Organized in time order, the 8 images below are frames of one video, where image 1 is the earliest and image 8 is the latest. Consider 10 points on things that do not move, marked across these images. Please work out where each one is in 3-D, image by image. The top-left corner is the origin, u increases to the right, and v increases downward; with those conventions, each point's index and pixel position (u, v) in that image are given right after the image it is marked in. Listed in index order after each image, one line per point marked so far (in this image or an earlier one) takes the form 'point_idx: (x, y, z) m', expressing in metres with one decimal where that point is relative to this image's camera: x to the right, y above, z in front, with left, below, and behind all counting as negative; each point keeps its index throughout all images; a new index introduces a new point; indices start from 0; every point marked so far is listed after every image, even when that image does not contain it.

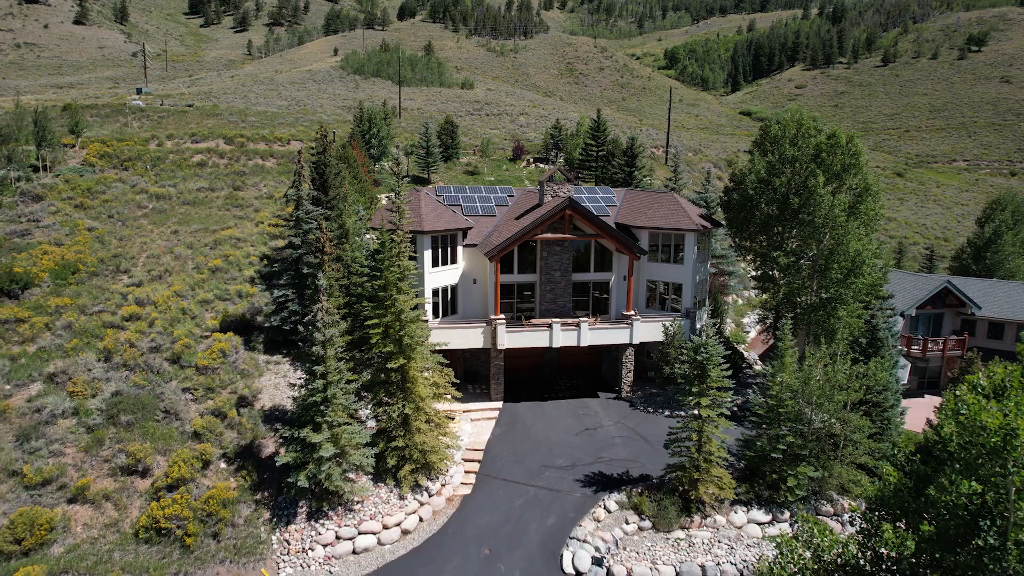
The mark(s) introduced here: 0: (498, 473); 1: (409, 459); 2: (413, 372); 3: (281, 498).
0: (-0.5, -7.0, +19.3) m
1: (-3.6, -5.9, +17.6) m
2: (-3.4, -2.8, +17.5) m
3: (-7.5, -6.8, +16.5) m
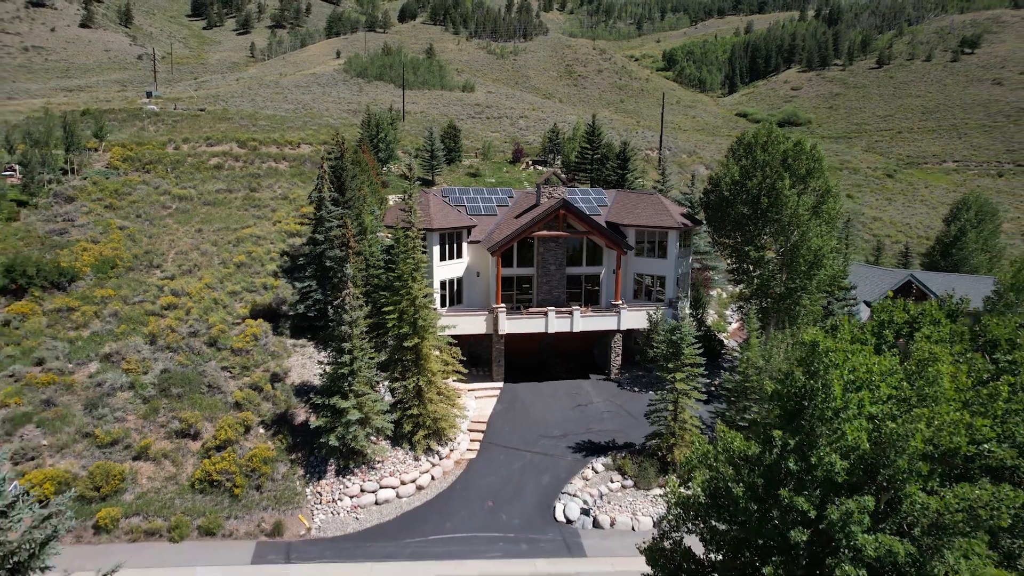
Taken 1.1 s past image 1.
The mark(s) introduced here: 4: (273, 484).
0: (-0.5, -6.6, +21.9) m
1: (-3.6, -5.5, +20.2) m
2: (-3.4, -2.4, +20.1) m
3: (-7.5, -6.4, +19.1) m
4: (-8.6, -7.0, +18.1) m
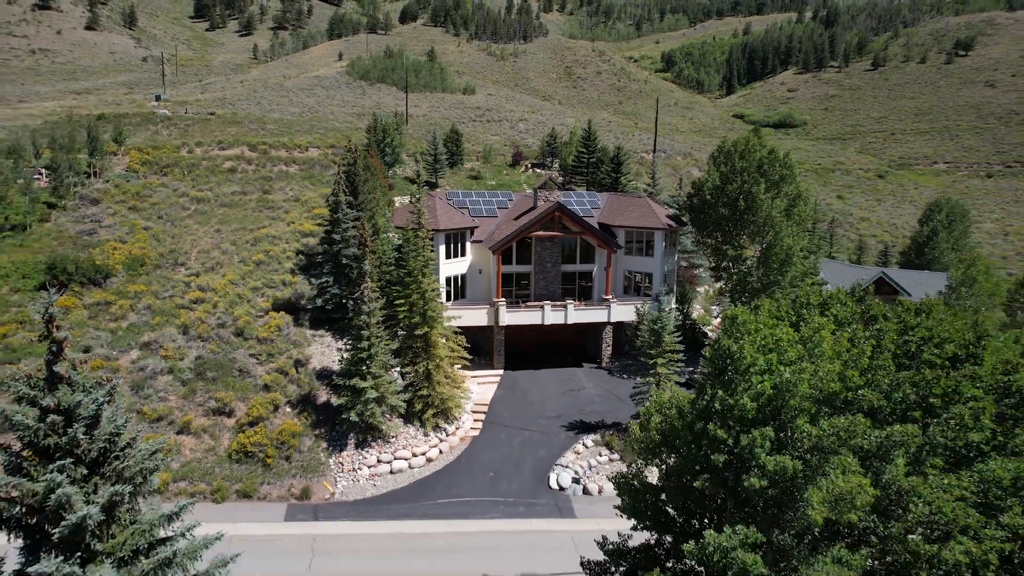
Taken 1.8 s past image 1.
0: (-0.6, -6.4, +24.2) m
1: (-3.6, -5.3, +22.5) m
2: (-3.5, -2.2, +22.4) m
3: (-7.6, -6.2, +21.4) m
4: (-8.7, -6.8, +20.5) m
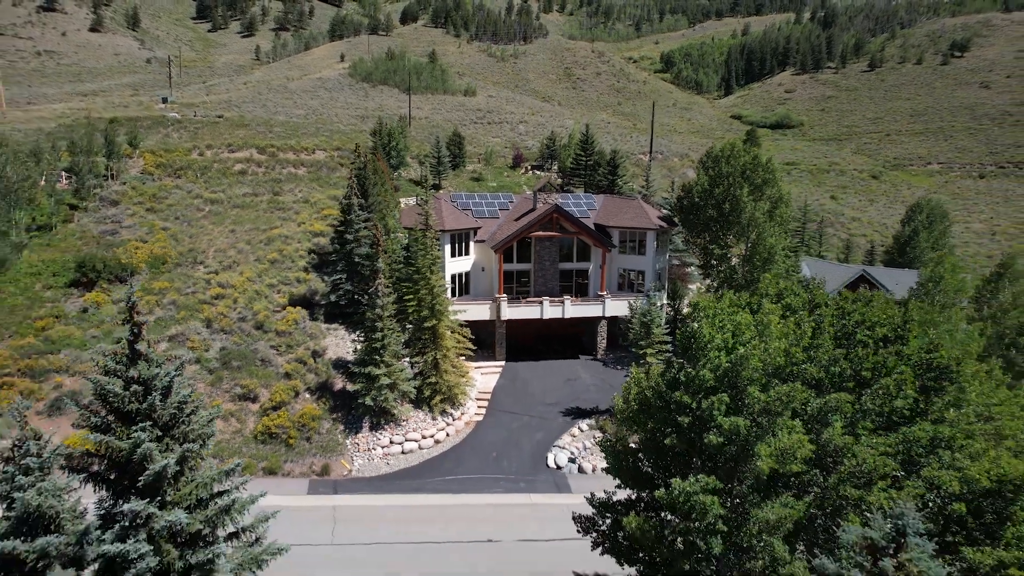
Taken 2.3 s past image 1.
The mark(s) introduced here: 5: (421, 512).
0: (-0.5, -6.2, +26.1) m
1: (-3.6, -5.1, +24.4) m
2: (-3.4, -2.0, +24.3) m
3: (-7.5, -6.0, +23.3) m
4: (-8.6, -6.6, +22.4) m
5: (-3.5, -8.6, +19.2) m
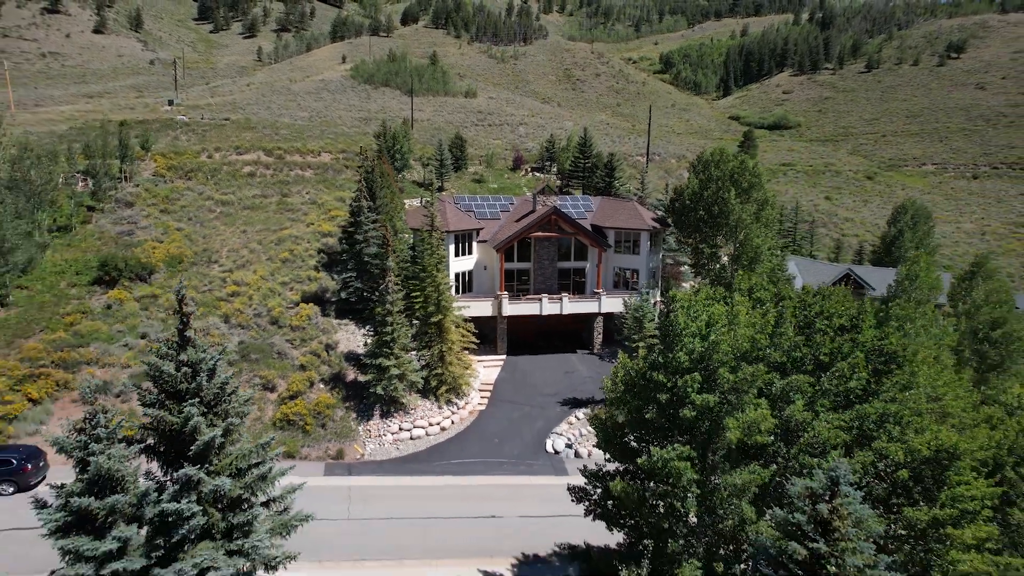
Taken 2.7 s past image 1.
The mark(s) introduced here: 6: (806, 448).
0: (-0.5, -6.0, +27.8) m
1: (-3.5, -4.9, +26.1) m
2: (-3.4, -1.9, +25.9) m
3: (-7.5, -5.8, +24.9) m
4: (-8.6, -6.5, +24.0) m
5: (-3.4, -8.5, +20.8) m
6: (+7.5, -4.1, +12.6) m
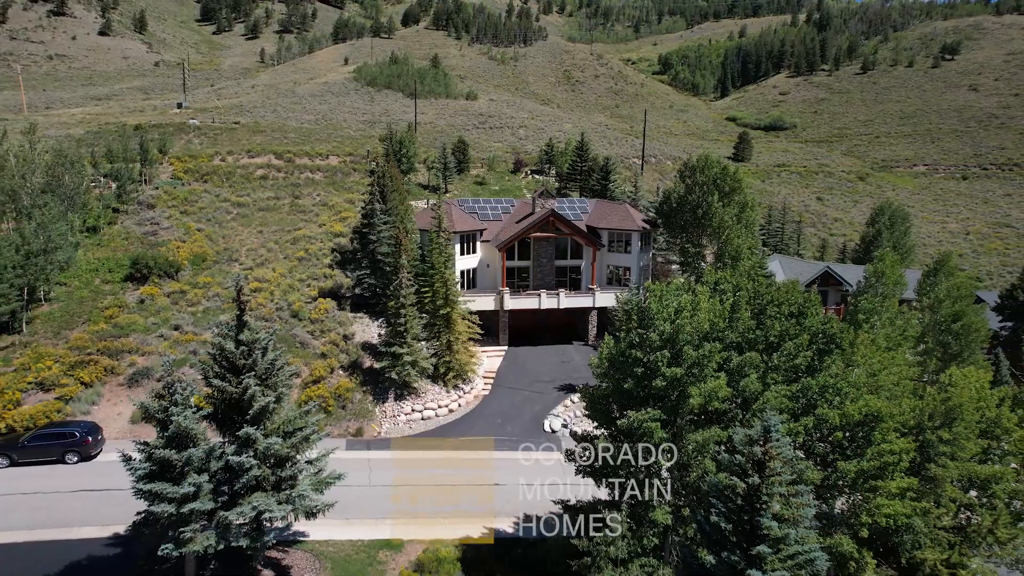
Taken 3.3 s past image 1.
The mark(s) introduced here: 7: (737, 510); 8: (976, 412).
0: (-0.4, -5.8, +30.4) m
1: (-3.5, -4.7, +28.7) m
2: (-3.3, -1.6, +28.5) m
3: (-7.4, -5.6, +27.6) m
4: (-8.5, -6.2, +26.6) m
5: (-3.4, -8.2, +23.4) m
6: (+7.5, -3.8, +15.2) m
7: (+5.6, -5.6, +12.9) m
8: (+16.1, -4.2, +17.5) m
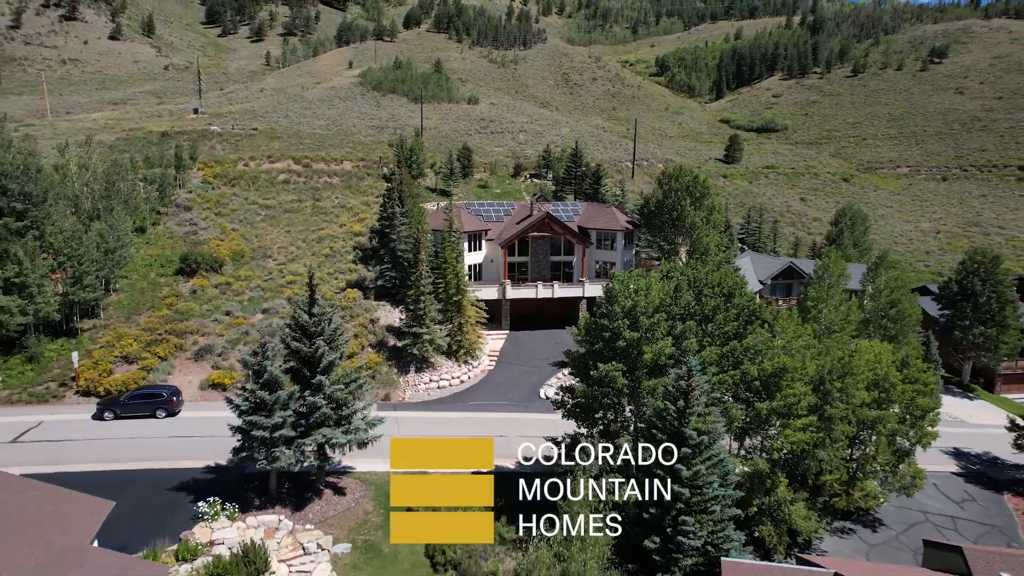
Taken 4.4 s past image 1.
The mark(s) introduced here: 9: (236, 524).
0: (-0.3, -5.2, +35.7) m
1: (-3.4, -4.1, +34.0) m
2: (-3.3, -1.0, +33.8) m
3: (-7.3, -5.0, +32.9) m
4: (-8.4, -5.6, +31.9) m
5: (-3.3, -7.7, +28.7) m
6: (+7.6, -3.3, +20.5) m
7: (+5.7, -5.0, +18.2) m
8: (+16.2, -3.7, +22.8) m
9: (-10.8, -9.2, +19.5) m
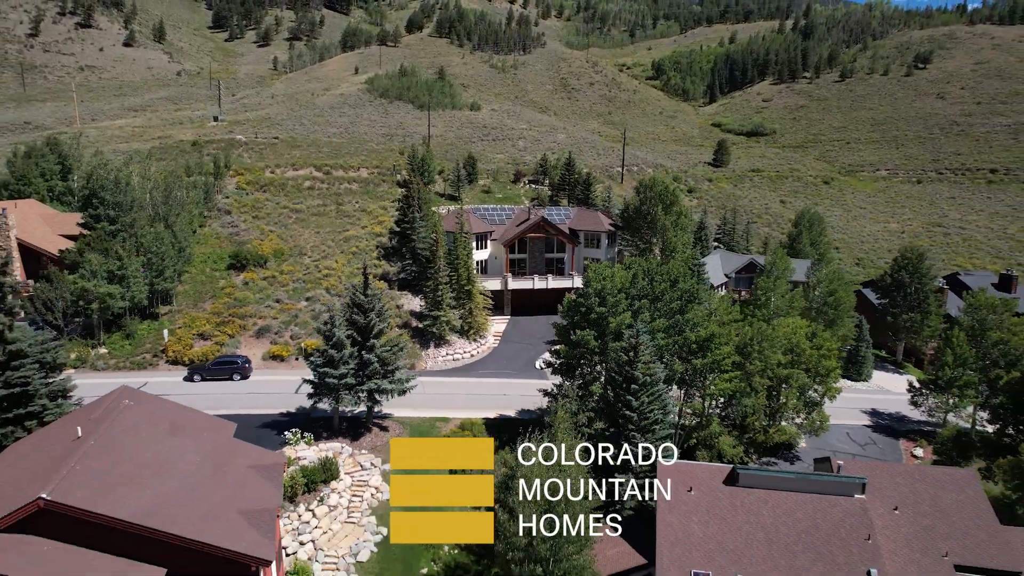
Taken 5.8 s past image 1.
0: (-0.2, -4.5, +42.9) m
1: (-3.3, -3.4, +41.2) m
2: (-3.2, -0.3, +41.1) m
3: (-7.3, -4.3, +40.1) m
4: (-8.3, -5.0, +39.1) m
5: (-3.2, -7.0, +36.0) m
6: (+7.7, -2.6, +27.8) m
7: (+5.8, -4.3, +25.4) m
8: (+16.3, -3.0, +30.1) m
9: (-10.7, -8.5, +26.8) m
